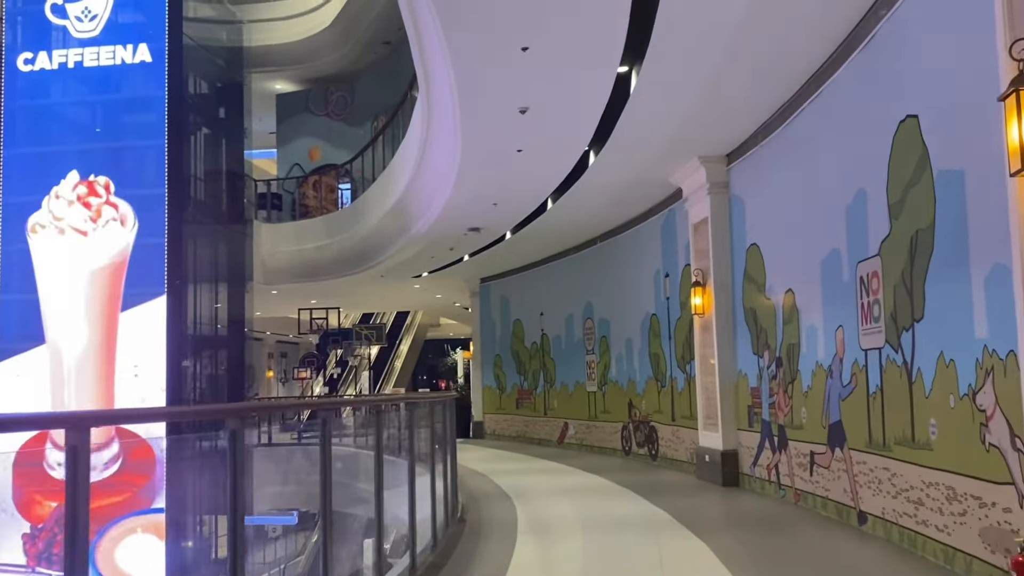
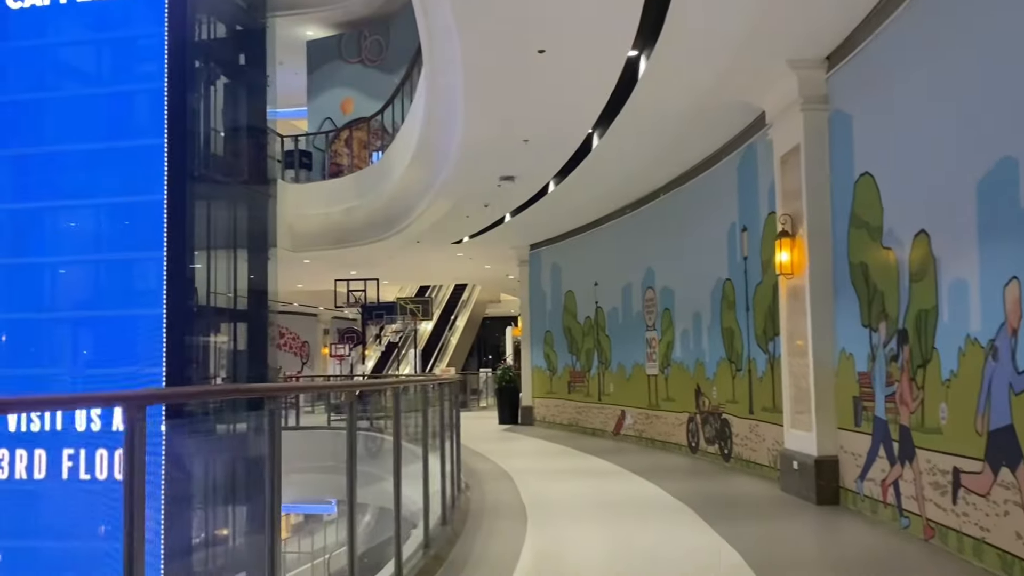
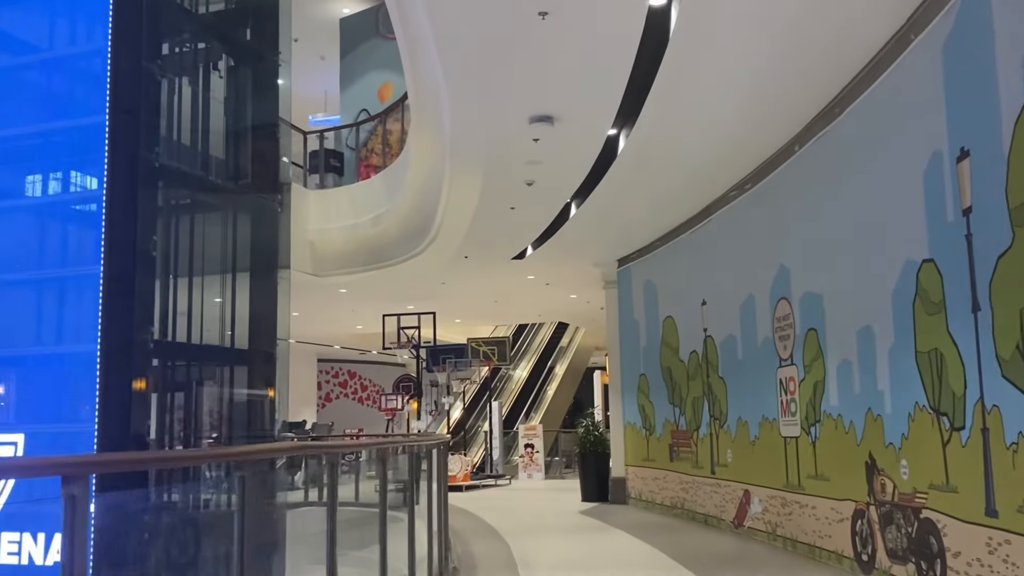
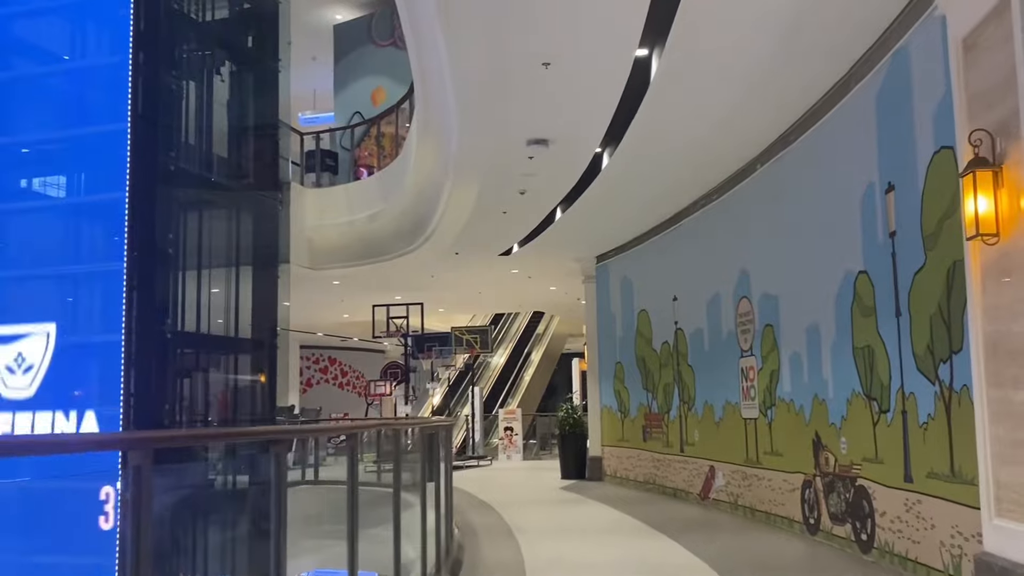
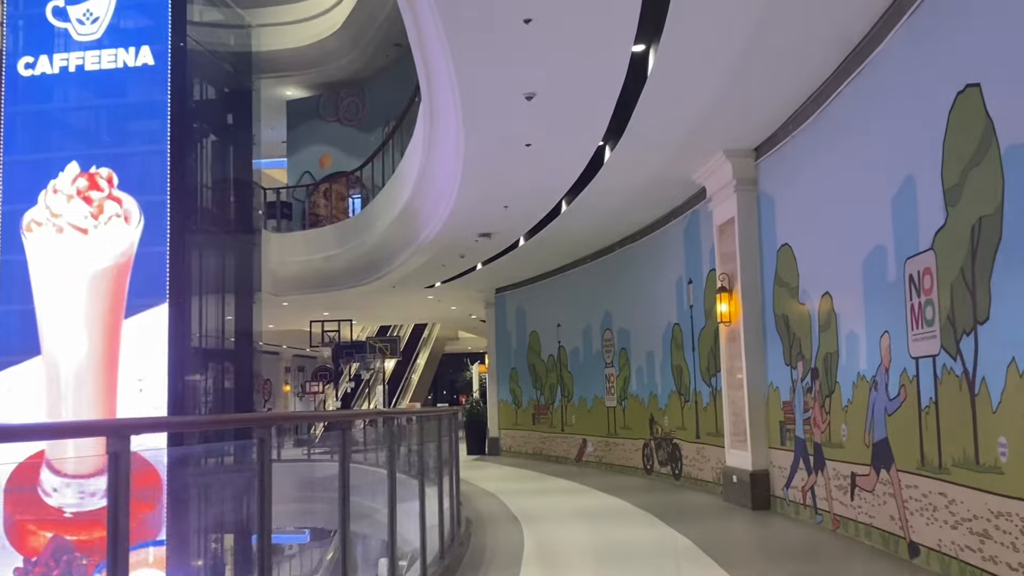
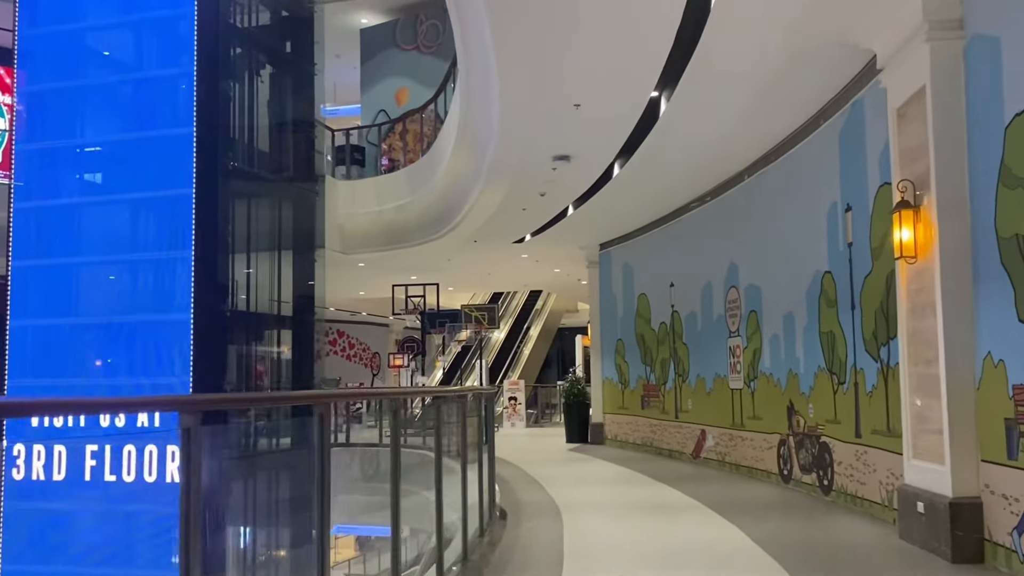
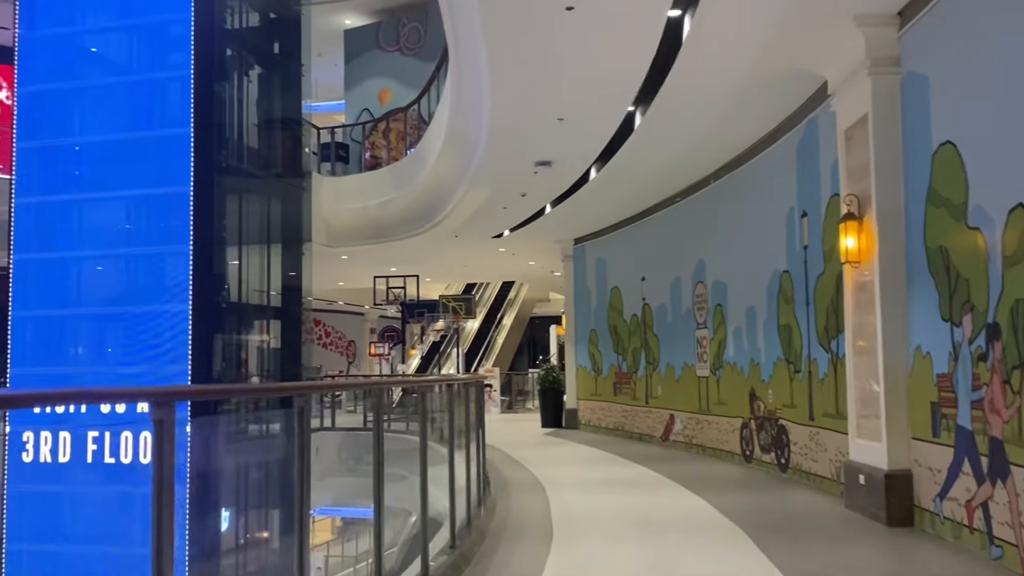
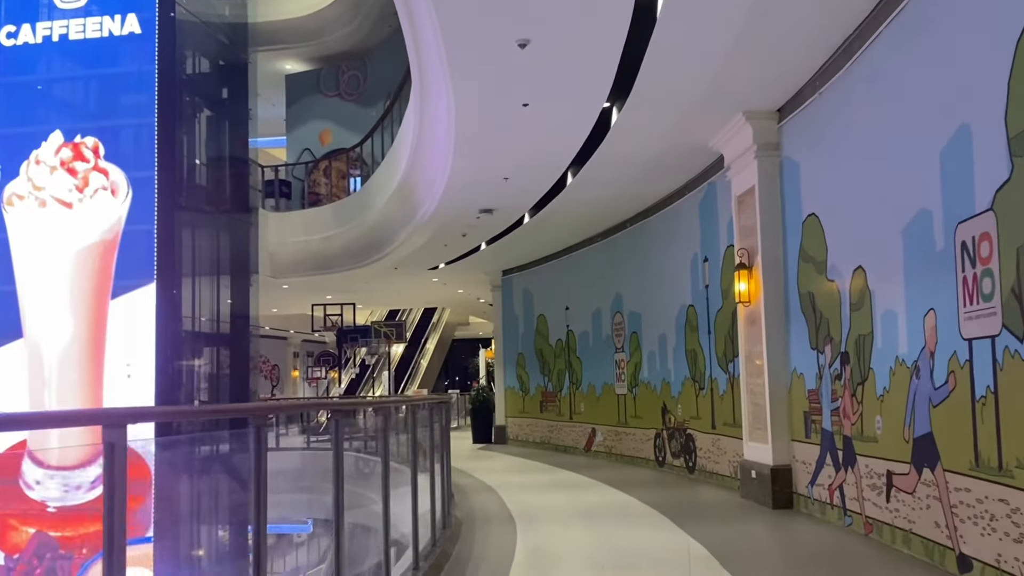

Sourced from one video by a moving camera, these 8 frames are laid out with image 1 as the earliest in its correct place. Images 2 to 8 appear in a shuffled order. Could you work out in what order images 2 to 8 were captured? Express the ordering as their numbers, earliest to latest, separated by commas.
5, 8, 2, 7, 6, 4, 3
